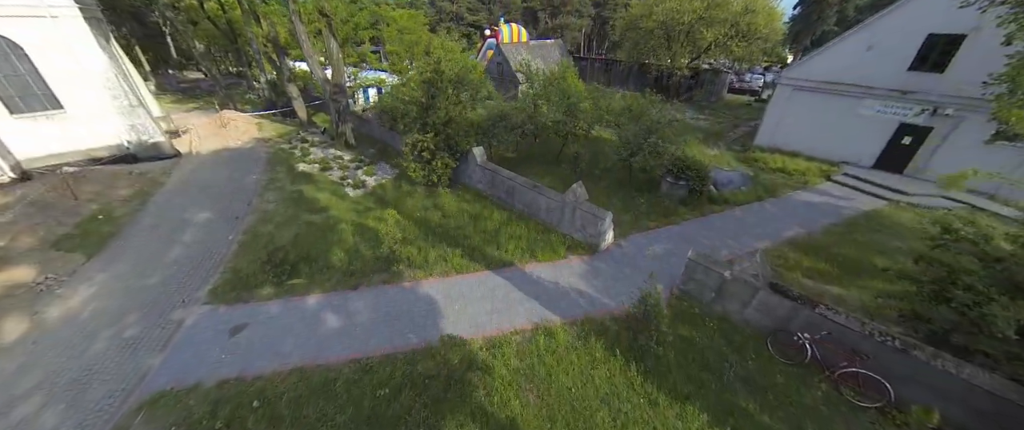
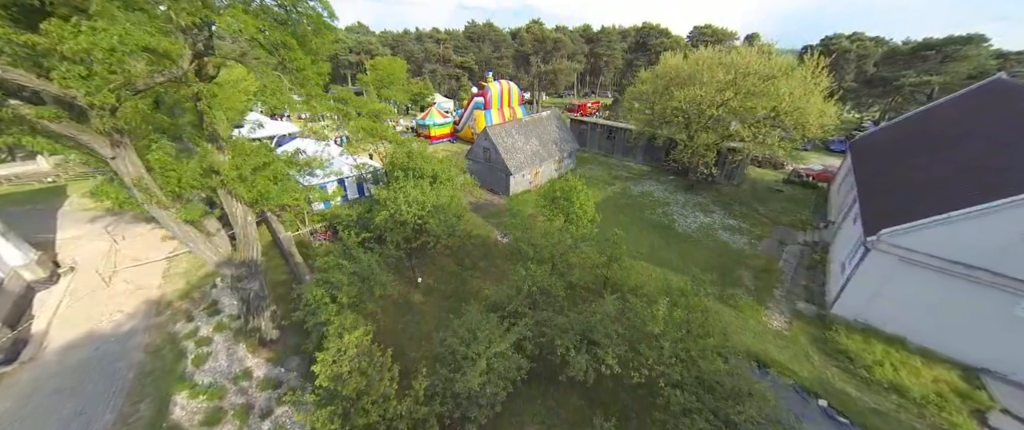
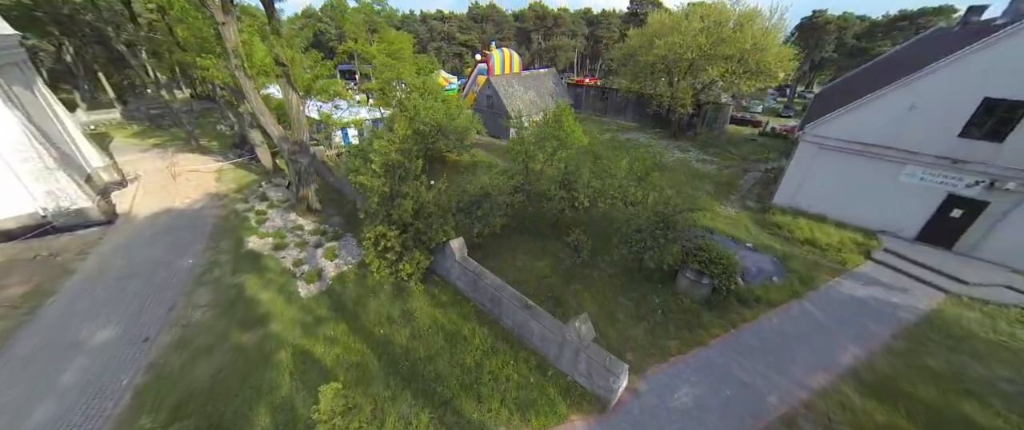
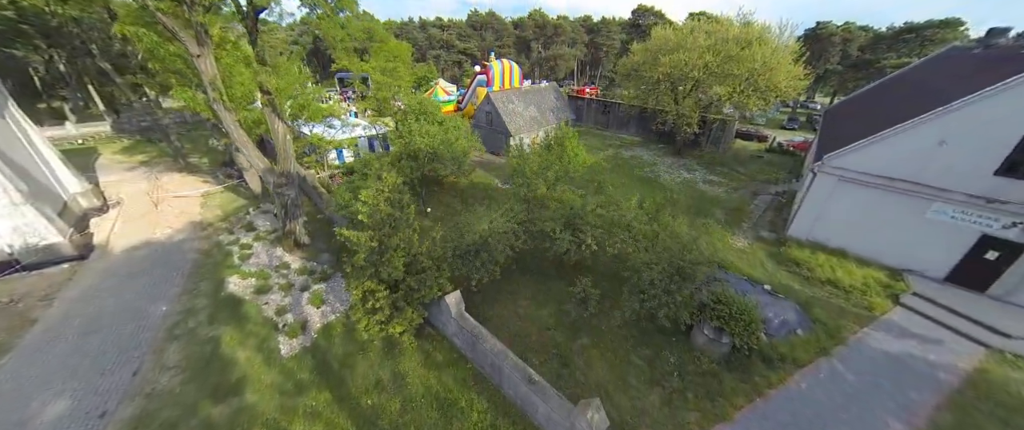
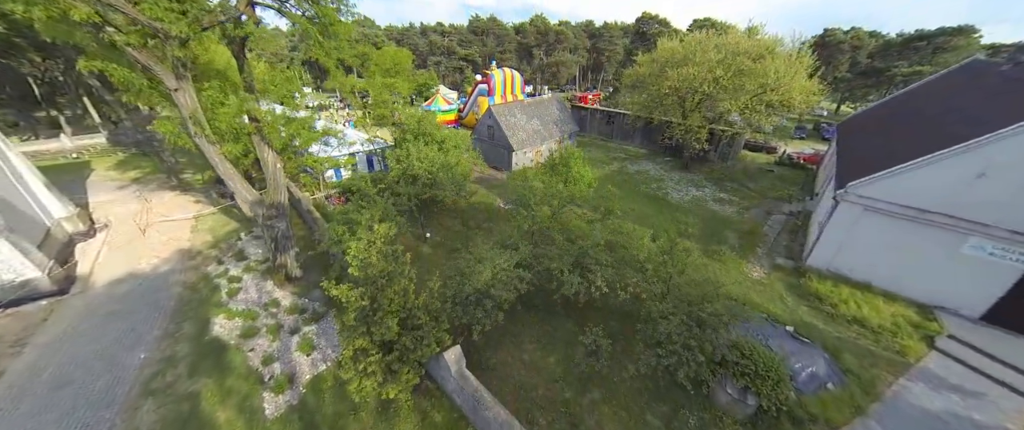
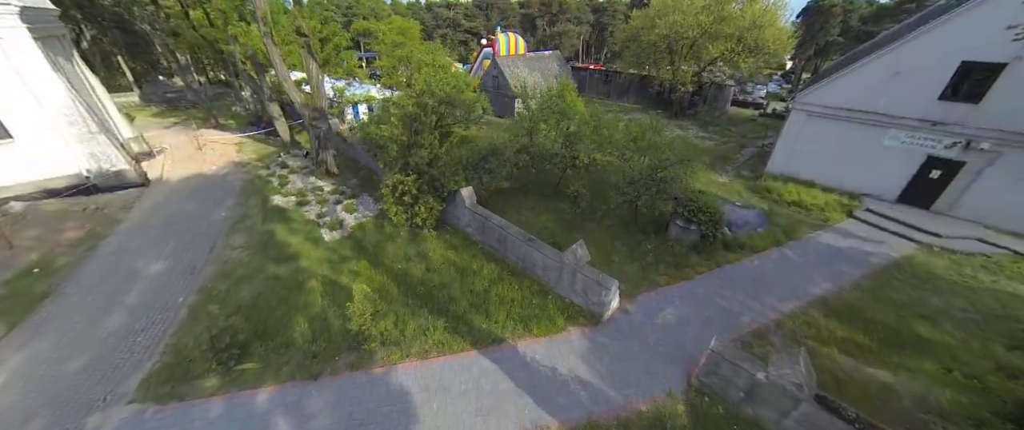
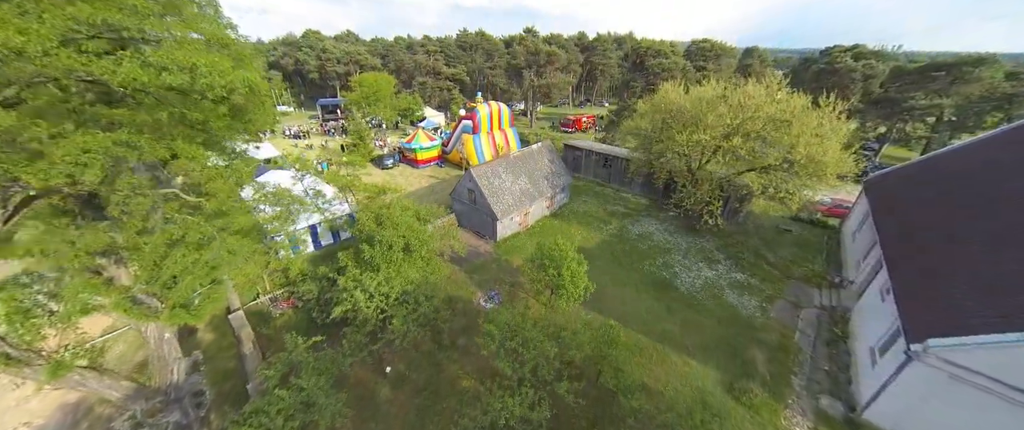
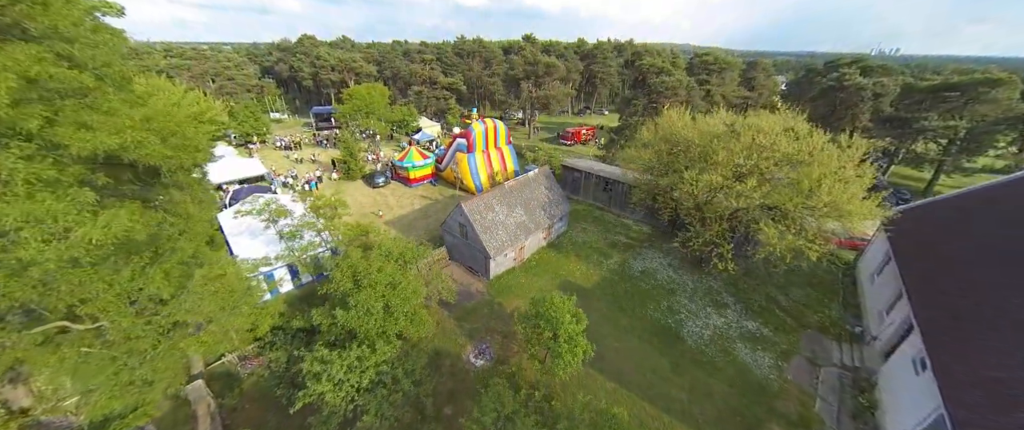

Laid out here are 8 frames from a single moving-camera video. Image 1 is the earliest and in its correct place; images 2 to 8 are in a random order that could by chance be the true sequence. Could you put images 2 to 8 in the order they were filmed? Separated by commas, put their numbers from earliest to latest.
6, 3, 4, 5, 2, 7, 8
